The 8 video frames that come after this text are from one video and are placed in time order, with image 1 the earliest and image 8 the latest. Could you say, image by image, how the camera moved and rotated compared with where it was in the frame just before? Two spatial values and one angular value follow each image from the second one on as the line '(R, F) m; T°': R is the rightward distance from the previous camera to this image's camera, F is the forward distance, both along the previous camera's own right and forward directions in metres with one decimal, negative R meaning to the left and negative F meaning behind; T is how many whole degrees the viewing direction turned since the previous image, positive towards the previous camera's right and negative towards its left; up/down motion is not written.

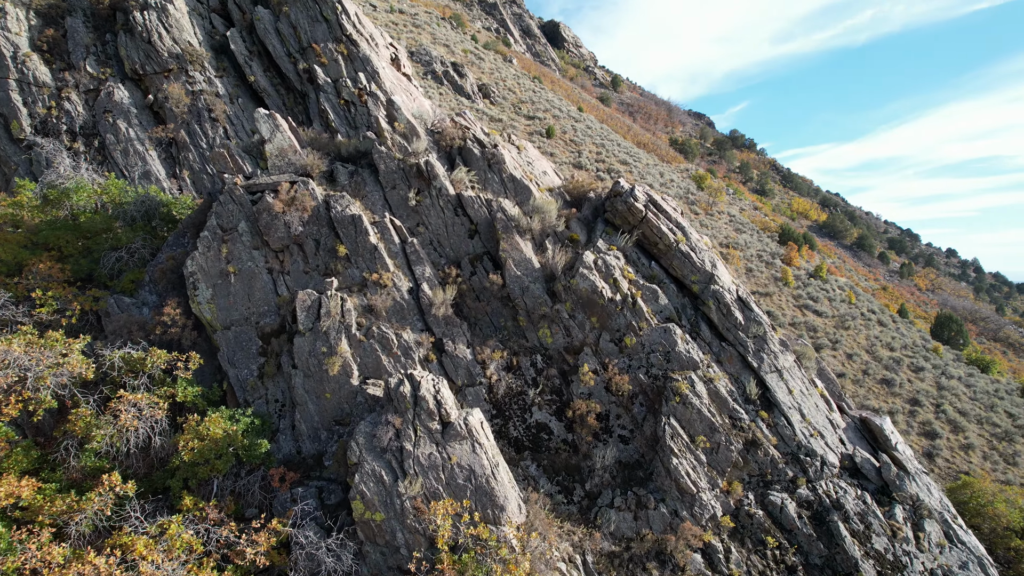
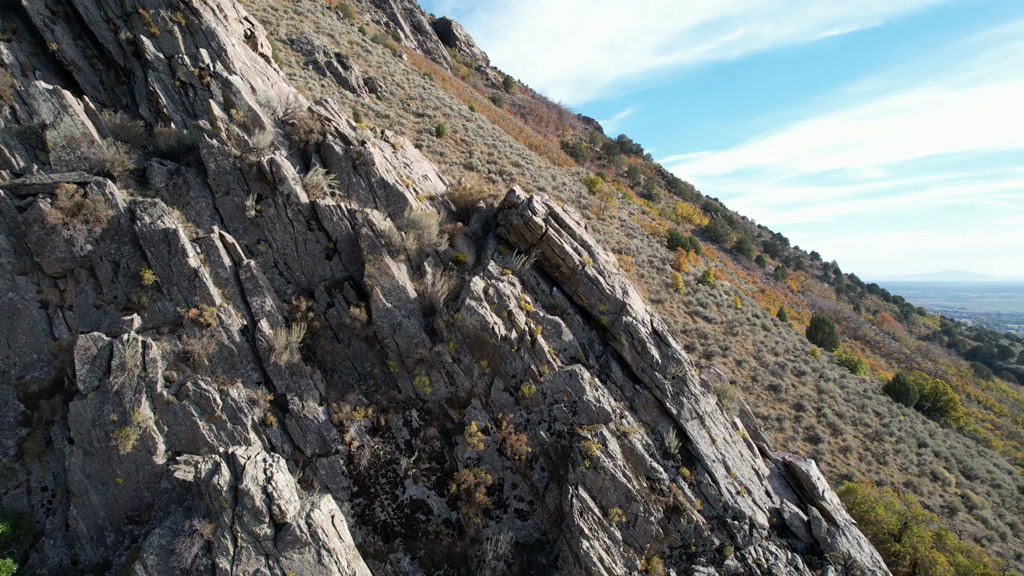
(+0.1, +1.1) m; +9°
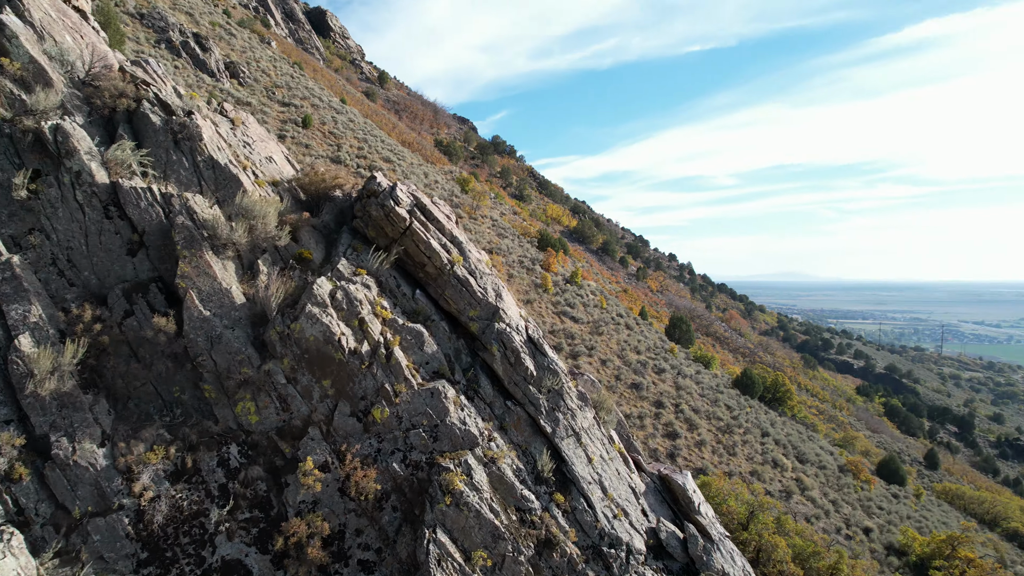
(+0.1, +0.6) m; +11°
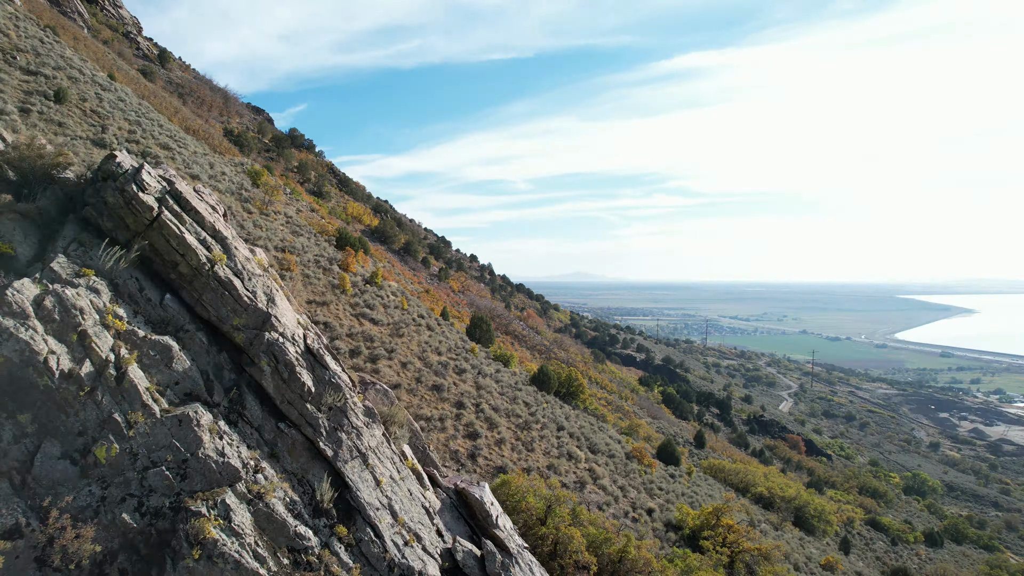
(+0.1, +0.4) m; +16°
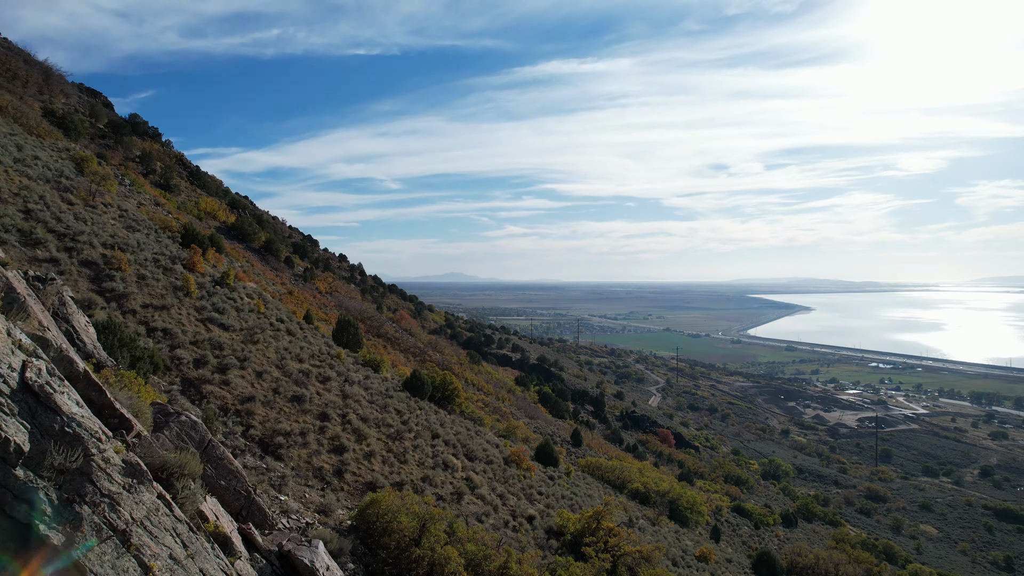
(+0.1, +1.1) m; +10°
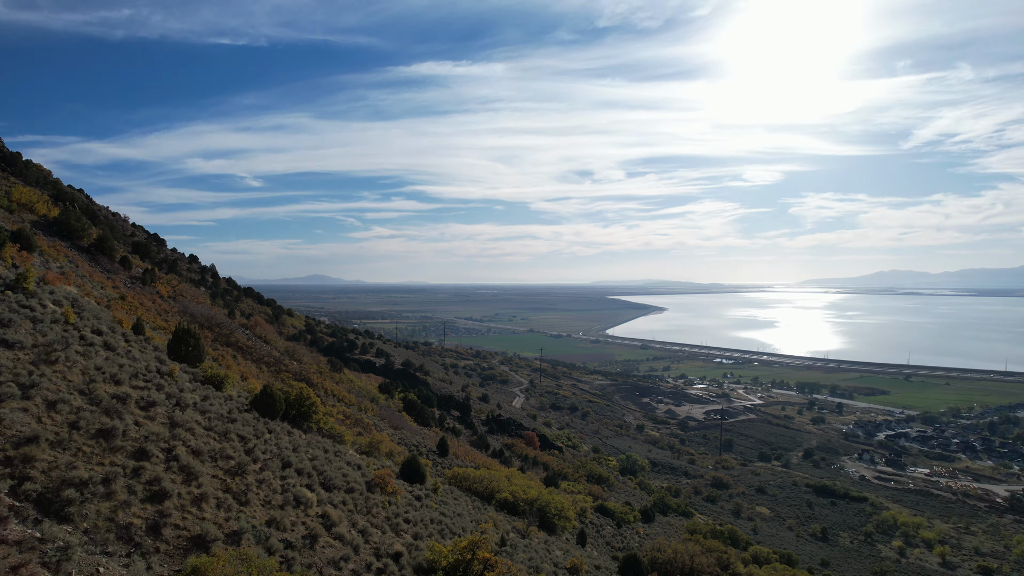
(0.0, +2.0) m; +11°
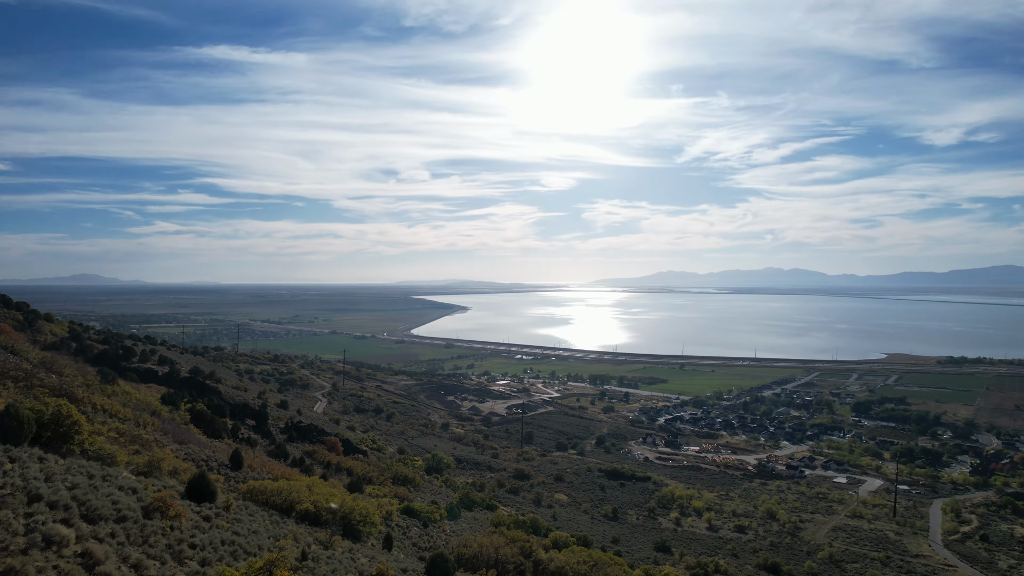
(0.0, +0.2) m; +16°
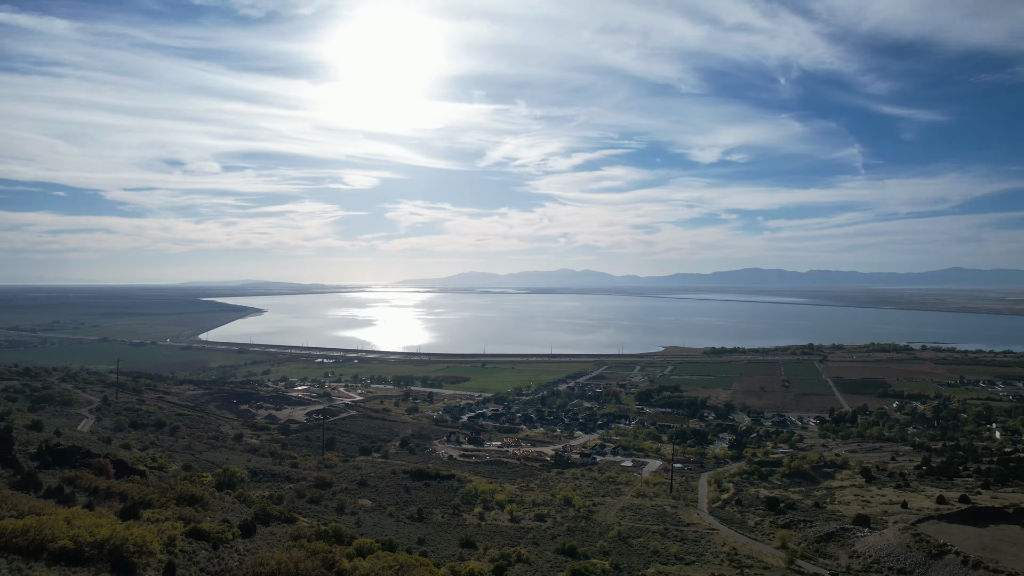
(0.0, +0.1) m; +16°
